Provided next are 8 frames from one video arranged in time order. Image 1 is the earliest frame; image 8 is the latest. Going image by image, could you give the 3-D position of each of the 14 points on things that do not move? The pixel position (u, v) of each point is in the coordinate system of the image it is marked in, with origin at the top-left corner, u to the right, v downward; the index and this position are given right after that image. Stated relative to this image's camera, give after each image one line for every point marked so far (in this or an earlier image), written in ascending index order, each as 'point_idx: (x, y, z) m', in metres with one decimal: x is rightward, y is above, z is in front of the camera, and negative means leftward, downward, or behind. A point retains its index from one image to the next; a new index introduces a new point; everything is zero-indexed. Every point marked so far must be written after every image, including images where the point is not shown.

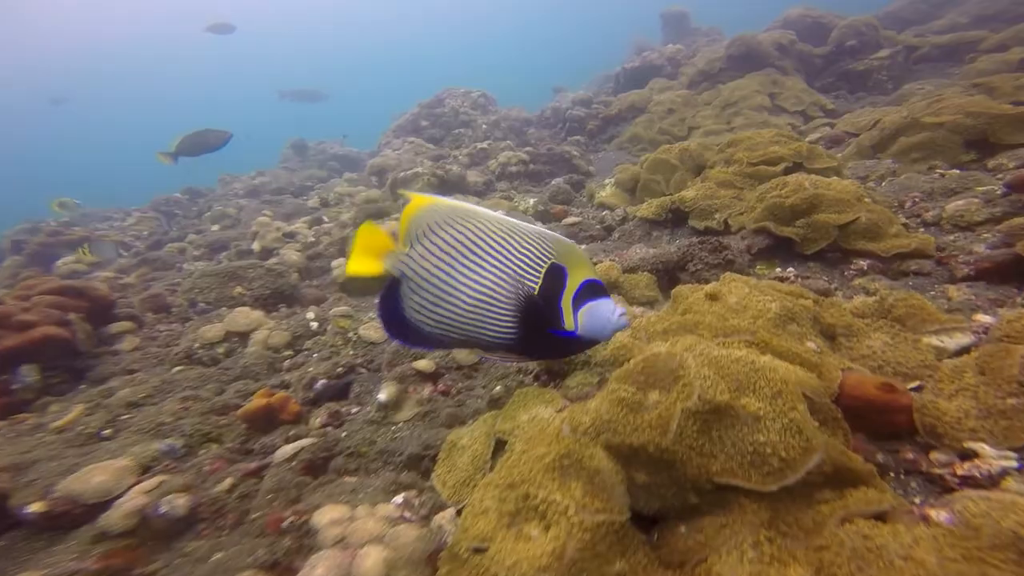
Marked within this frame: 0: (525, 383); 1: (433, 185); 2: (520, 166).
0: (+0.1, -0.9, +3.6) m
1: (-2.6, +3.2, +12.3) m
2: (0.0, +4.3, +14.0) m
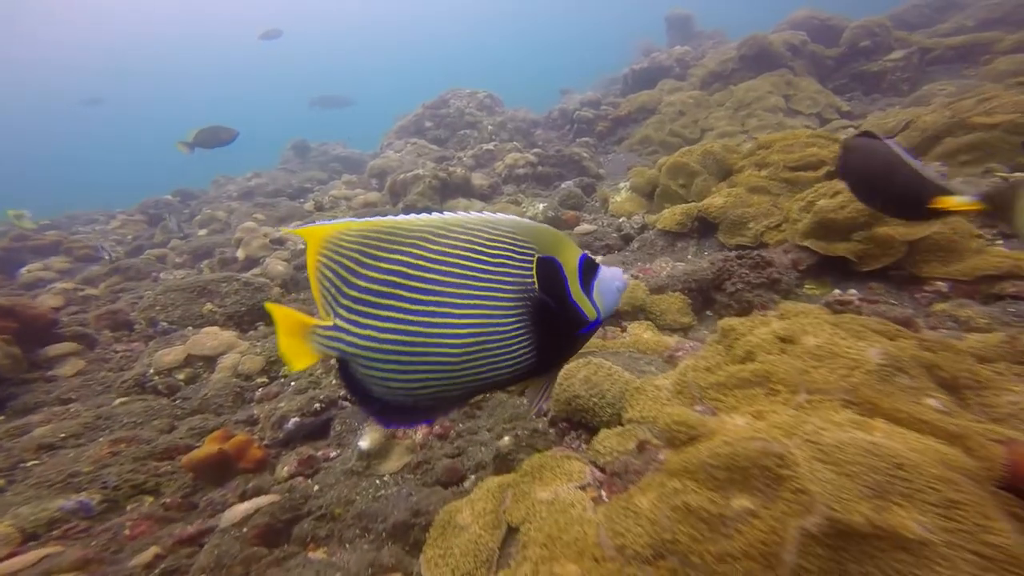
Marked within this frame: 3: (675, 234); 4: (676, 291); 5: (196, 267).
0: (+0.2, -1.1, +3.0) m
1: (-2.5, +3.0, +11.7) m
2: (+0.2, +4.0, +13.4) m
3: (+2.5, +0.8, +5.8) m
4: (+2.0, 0.0, +4.3) m
5: (-8.8, +0.6, +10.7) m
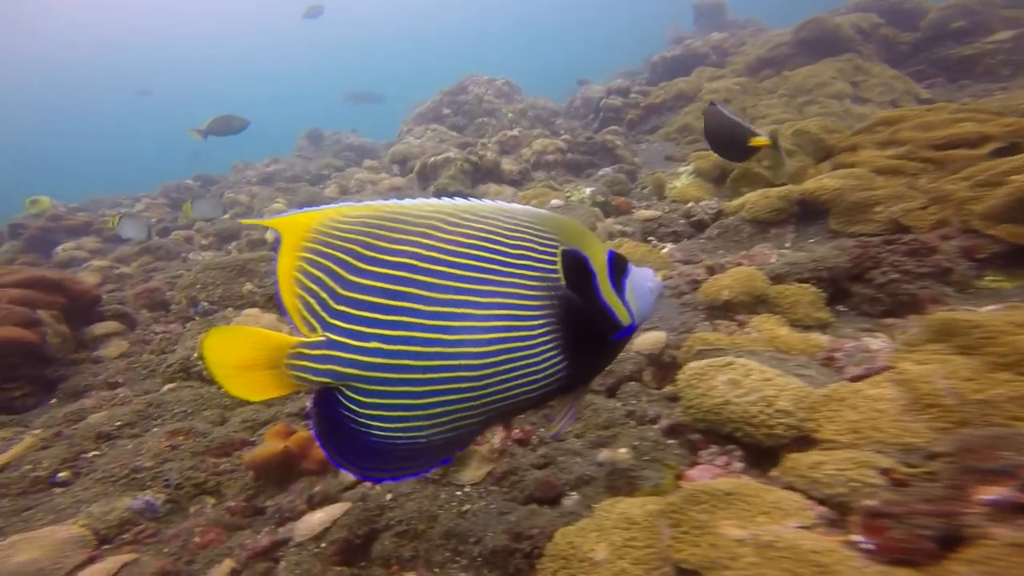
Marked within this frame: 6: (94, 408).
0: (+1.0, -1.0, +2.6) m
1: (-1.4, +3.3, +11.3) m
2: (+1.4, +4.3, +12.9) m
3: (+3.3, +0.9, +5.2) m
4: (+2.8, +0.1, +3.7) m
5: (-7.8, +1.1, +10.4) m
6: (-4.8, -1.4, +4.5) m
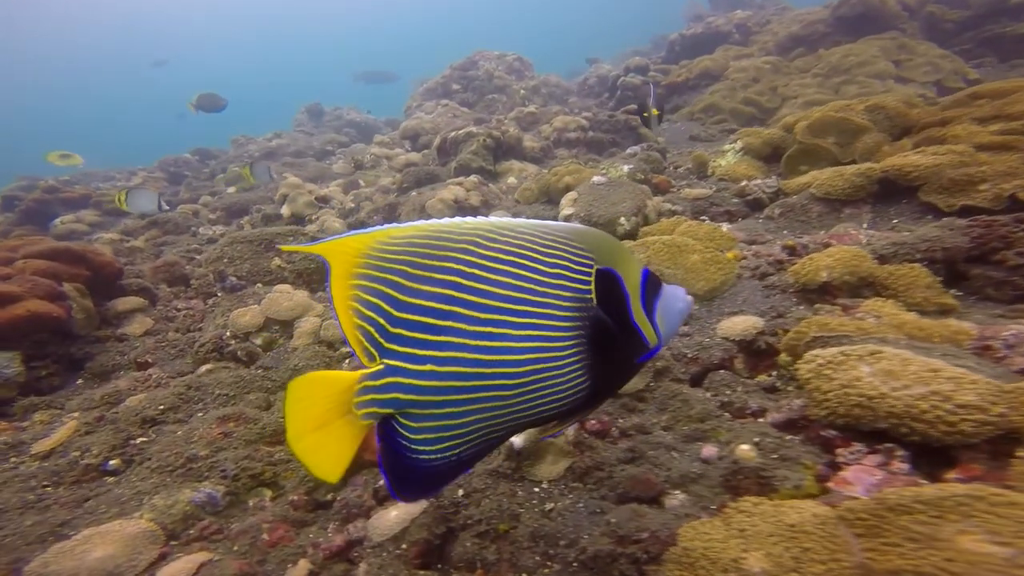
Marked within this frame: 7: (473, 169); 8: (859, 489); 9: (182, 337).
0: (+1.6, -0.9, +2.3) m
1: (-0.7, +3.8, +10.8) m
2: (+2.1, +4.9, +12.4) m
3: (+4.0, +1.1, +4.9) m
4: (+3.5, +0.2, +3.4) m
5: (-7.1, +1.7, +10.0) m
6: (-4.2, -1.0, +4.3) m
7: (-1.1, +3.1, +10.2) m
8: (+1.7, -1.0, +1.9) m
9: (-4.1, -0.6, +4.9) m
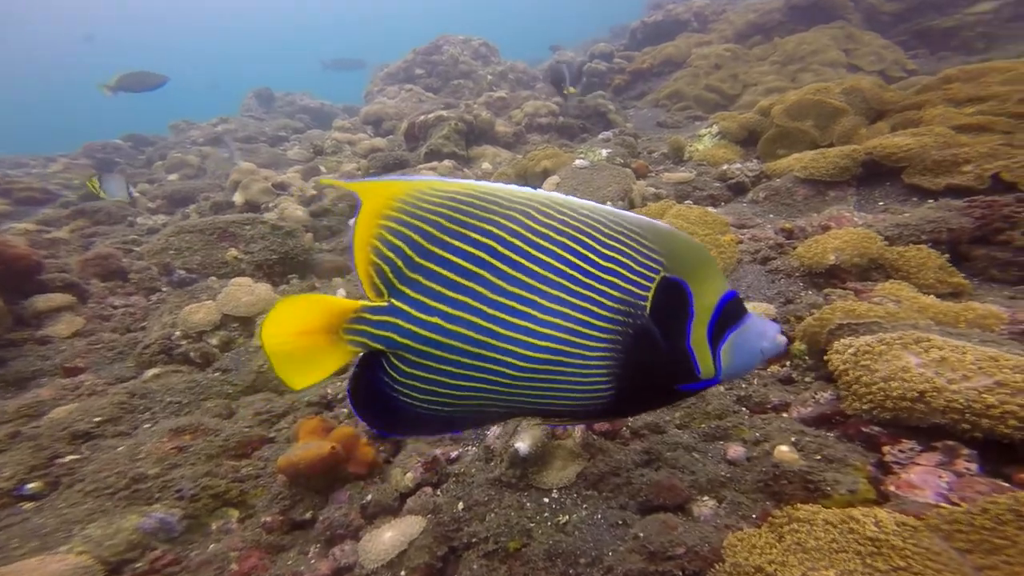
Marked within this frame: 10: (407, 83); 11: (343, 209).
0: (+1.6, -0.8, +2.1) m
1: (-1.4, +4.1, +10.3) m
2: (+1.3, +5.2, +12.1) m
3: (+3.8, +1.3, +4.8) m
4: (+3.4, +0.4, +3.4) m
5: (-7.7, +1.7, +9.1) m
6: (-4.2, -1.0, +3.6) m
7: (-1.7, +3.3, +9.7) m
8: (+1.9, -0.9, +1.7) m
9: (-4.2, -0.6, +4.3) m
10: (-5.1, +10.2, +19.6) m
11: (-3.3, +1.5, +7.3) m
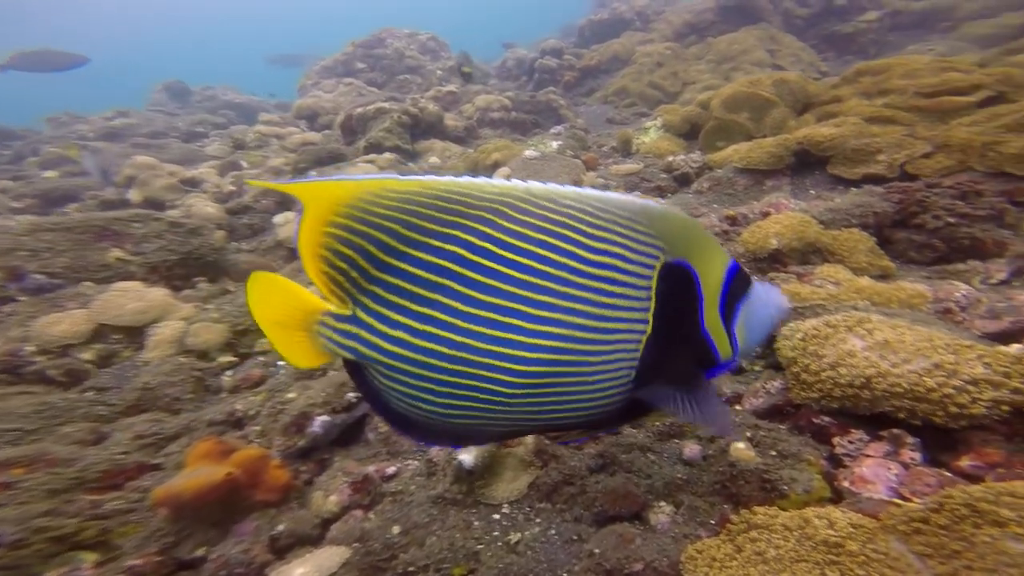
0: (+1.3, -0.7, +2.0) m
1: (-2.7, +4.1, +9.8) m
2: (-0.3, +5.3, +11.8) m
3: (+3.1, +1.5, +4.9) m
4: (+2.9, +0.5, +3.5) m
5: (-8.8, +1.5, +8.0) m
6: (-4.6, -1.2, +2.9) m
7: (-2.9, +3.3, +9.2) m
8: (+1.6, -0.9, +1.7) m
9: (-4.7, -0.7, +3.6) m
10: (-7.7, +10.2, +18.5) m
11: (-4.2, +1.4, +6.6) m
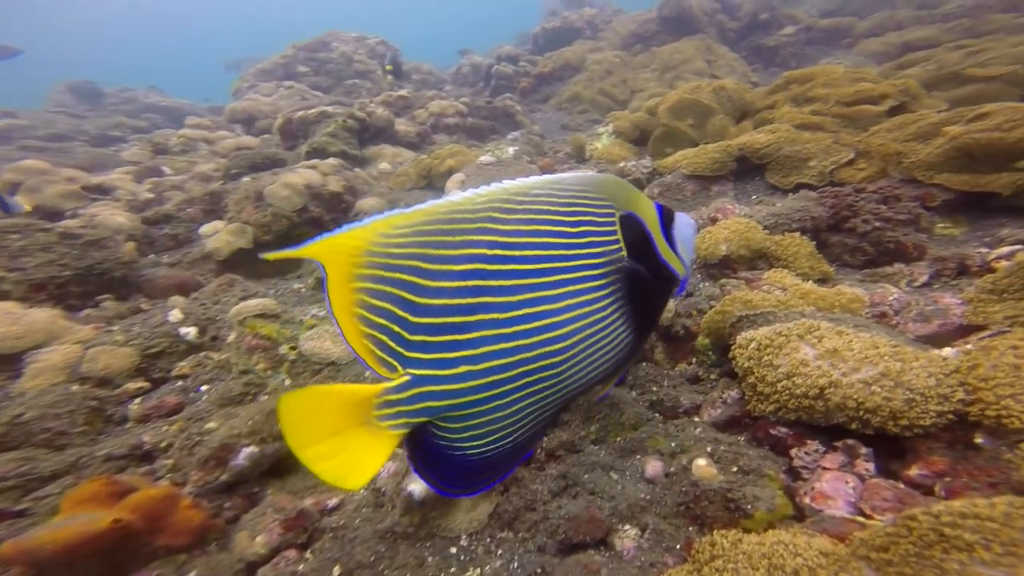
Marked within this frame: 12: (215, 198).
0: (+1.1, -0.8, +2.0) m
1: (-3.8, +3.8, +9.4) m
2: (-1.7, +5.1, +11.6) m
3: (+2.5, +1.4, +5.1) m
4: (+2.5, +0.5, +3.6) m
5: (-9.6, +1.1, +6.9) m
6: (-4.9, -1.4, +2.3) m
7: (-4.0, +3.0, +8.7) m
8: (+1.4, -0.9, +1.7) m
9: (-5.1, -1.0, +2.9) m
10: (-9.8, +9.7, +17.6) m
11: (-4.9, +1.1, +6.0) m
12: (-4.8, +1.4, +6.3) m
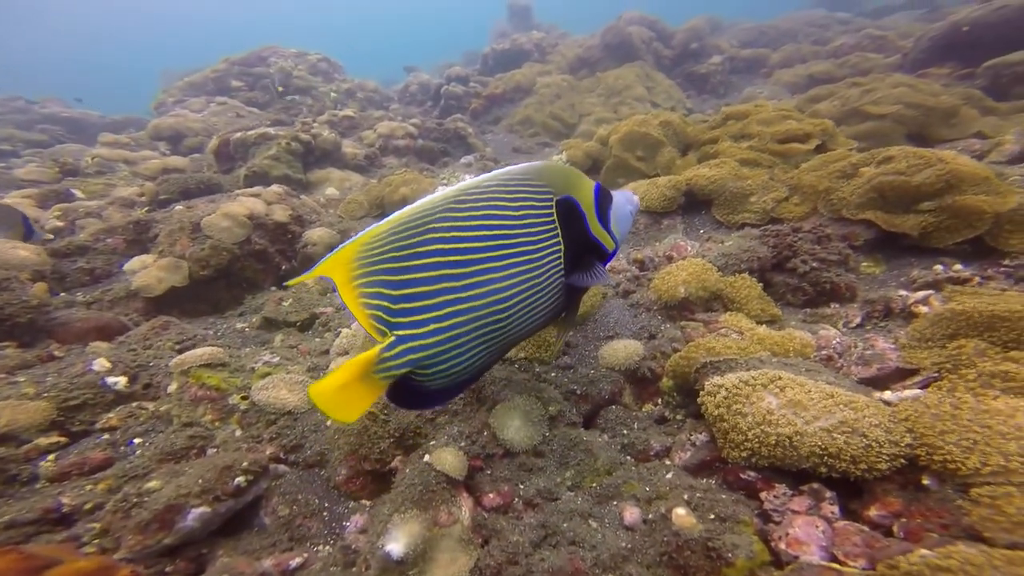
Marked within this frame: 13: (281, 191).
0: (+1.0, -1.1, +2.1) m
1: (-4.8, +3.2, +9.0) m
2: (-3.0, +4.4, +11.5) m
3: (+2.1, +1.1, +5.4) m
4: (+2.2, +0.2, +3.9) m
5: (-10.2, +0.4, +5.8) m
6: (-5.0, -1.8, +1.7) m
7: (-4.8, +2.4, +8.3) m
8: (+1.4, -1.2, +1.8) m
9: (-5.2, -1.4, +2.3) m
10: (-11.8, +8.5, +16.8) m
11: (-5.4, +0.6, +5.5) m
12: (-5.4, +0.9, +5.7) m
13: (-3.7, +1.6, +6.5) m
